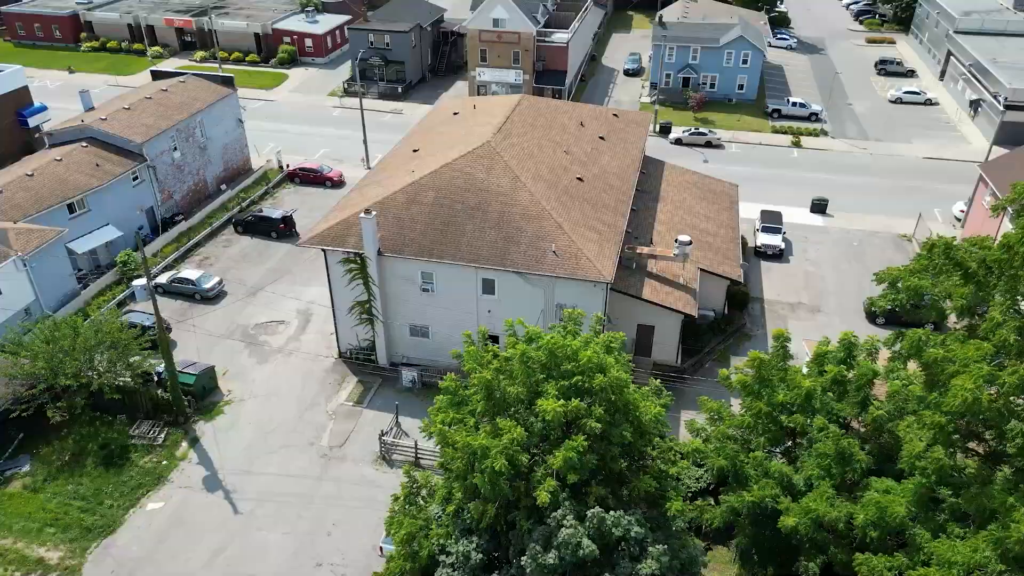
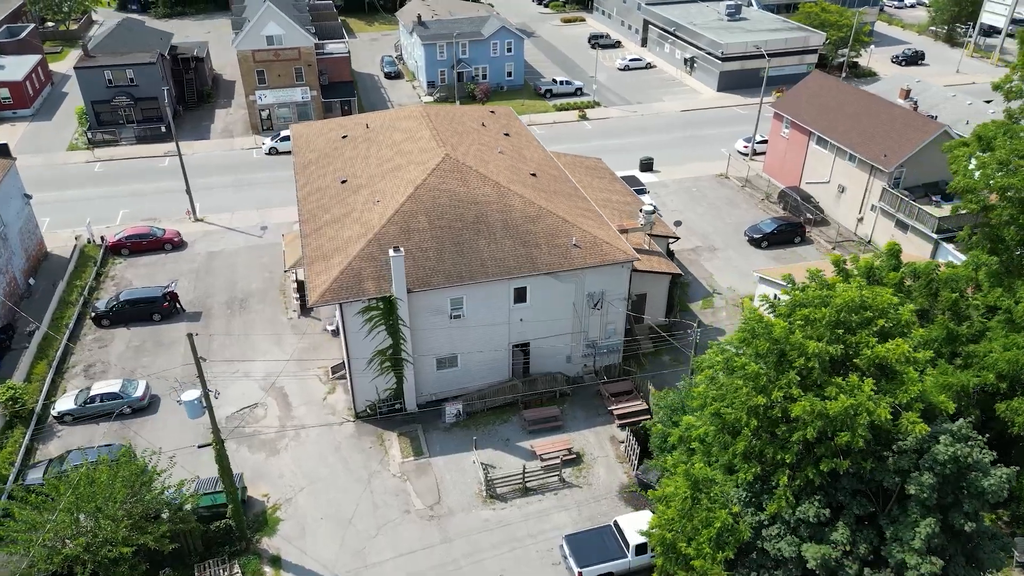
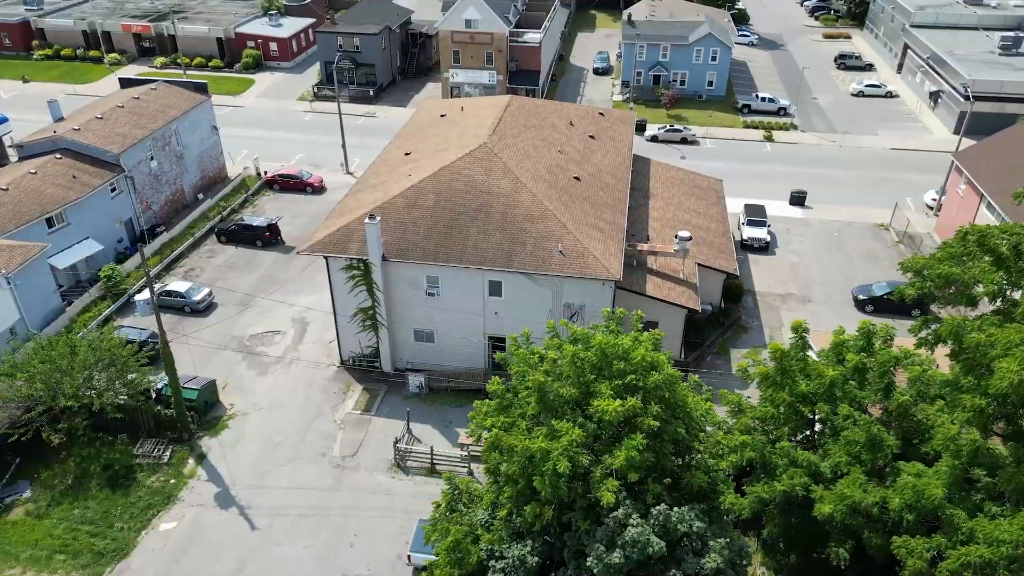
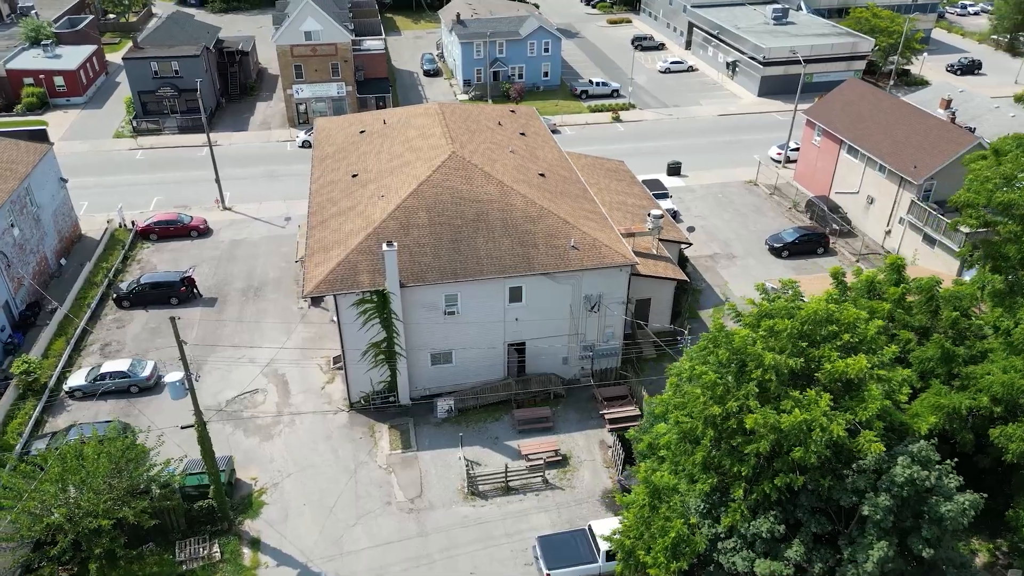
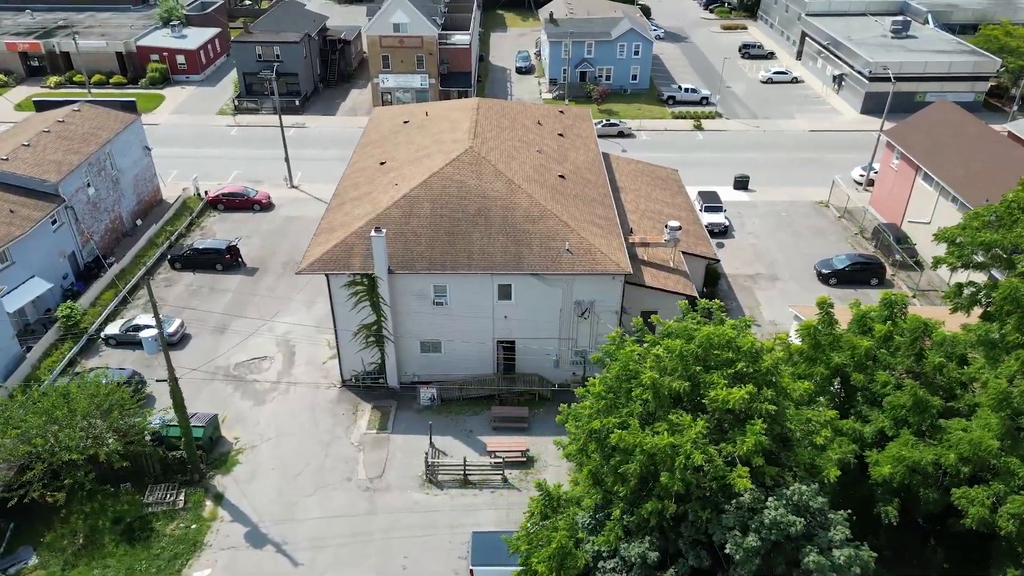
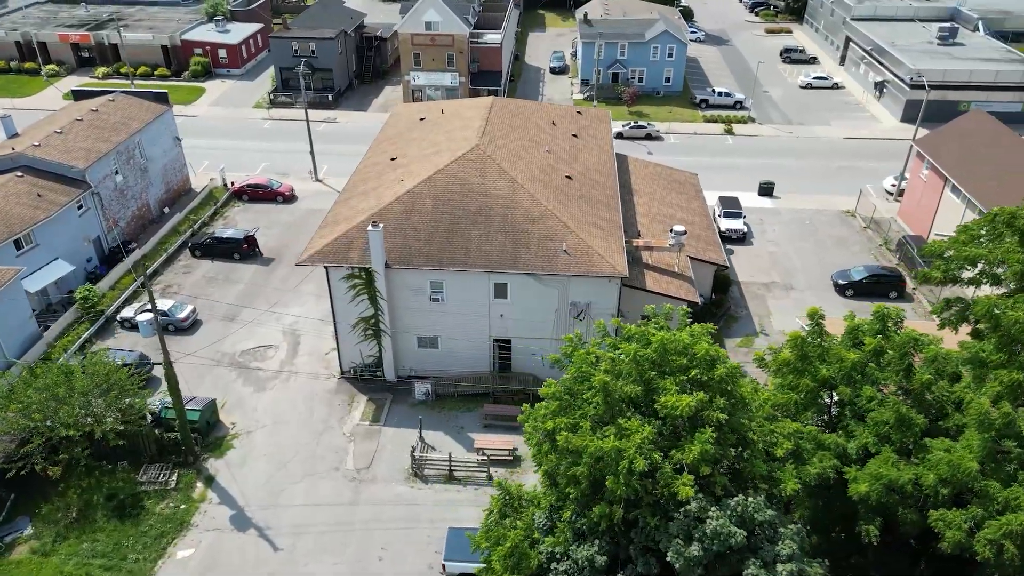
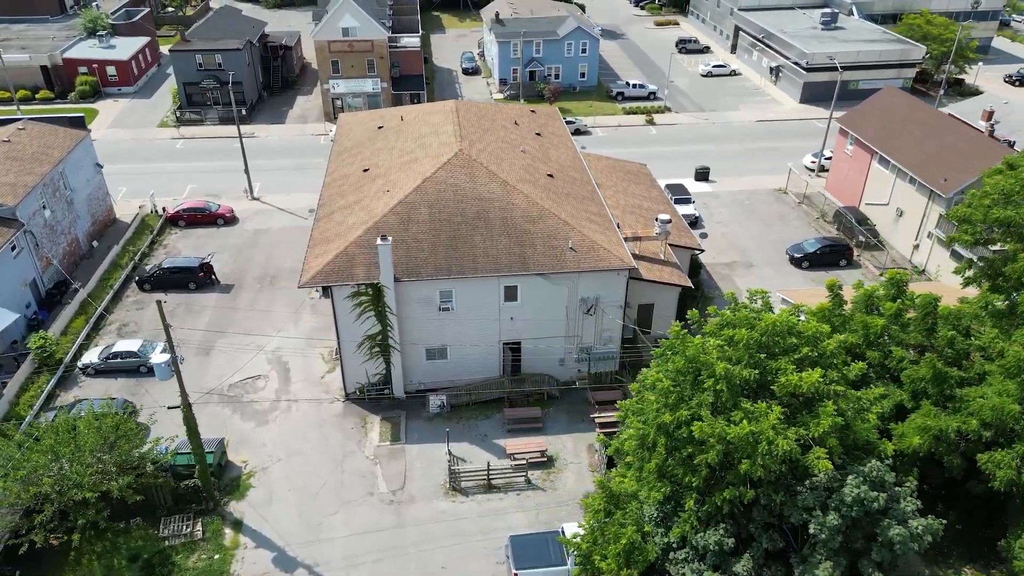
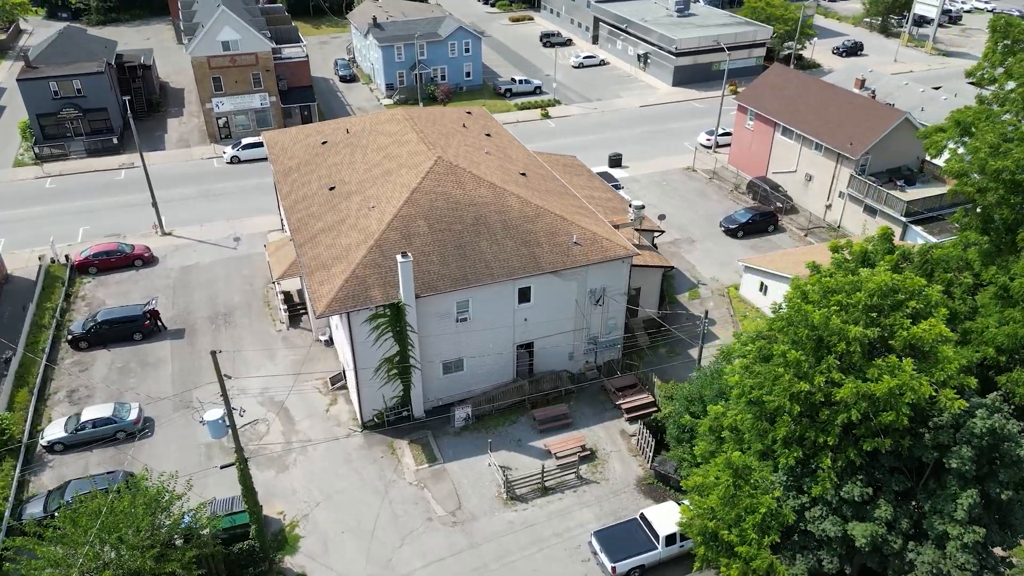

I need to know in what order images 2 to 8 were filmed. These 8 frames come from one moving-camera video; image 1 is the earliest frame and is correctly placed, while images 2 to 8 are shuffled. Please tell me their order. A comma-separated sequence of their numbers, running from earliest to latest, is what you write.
3, 6, 5, 7, 4, 2, 8
